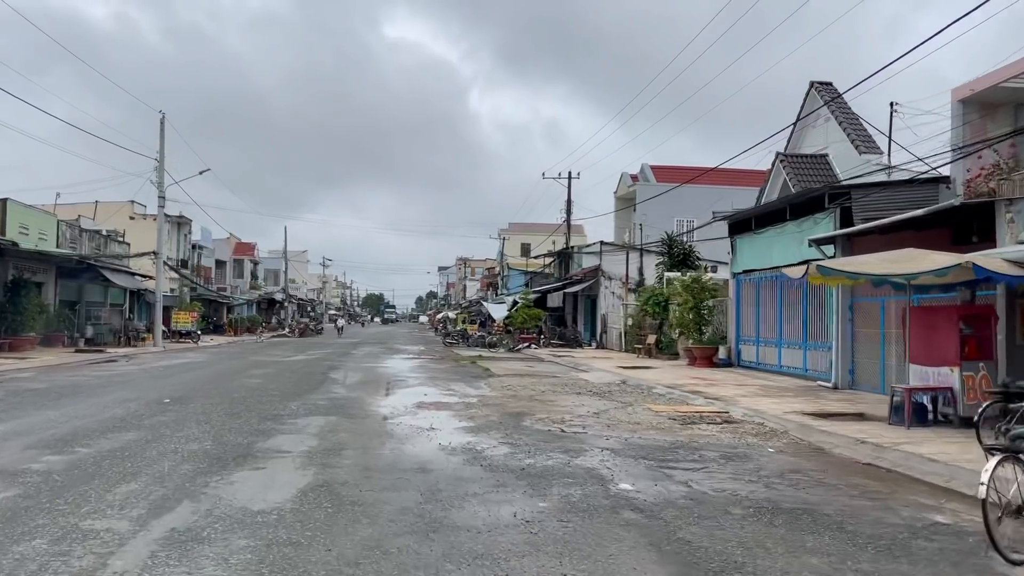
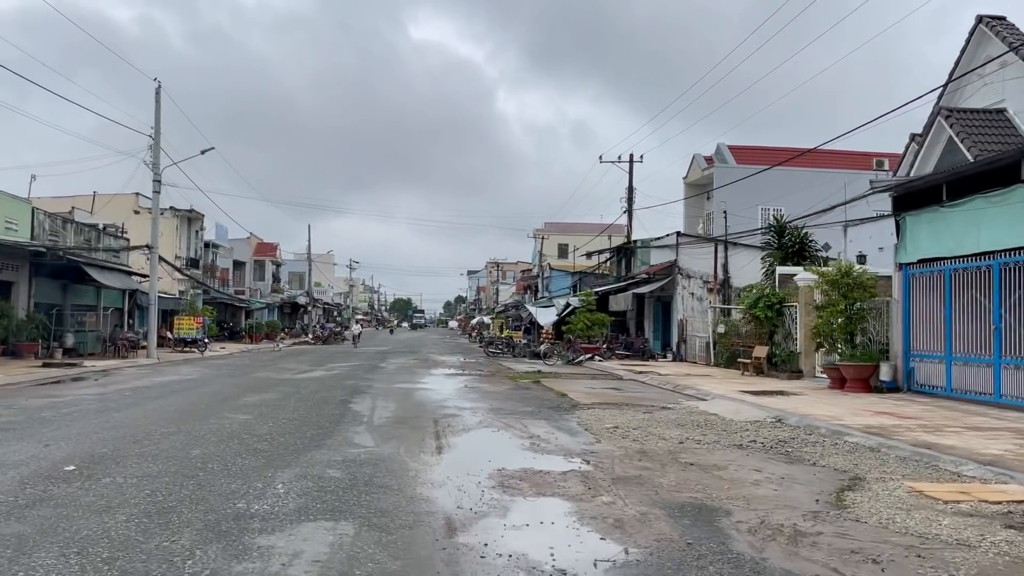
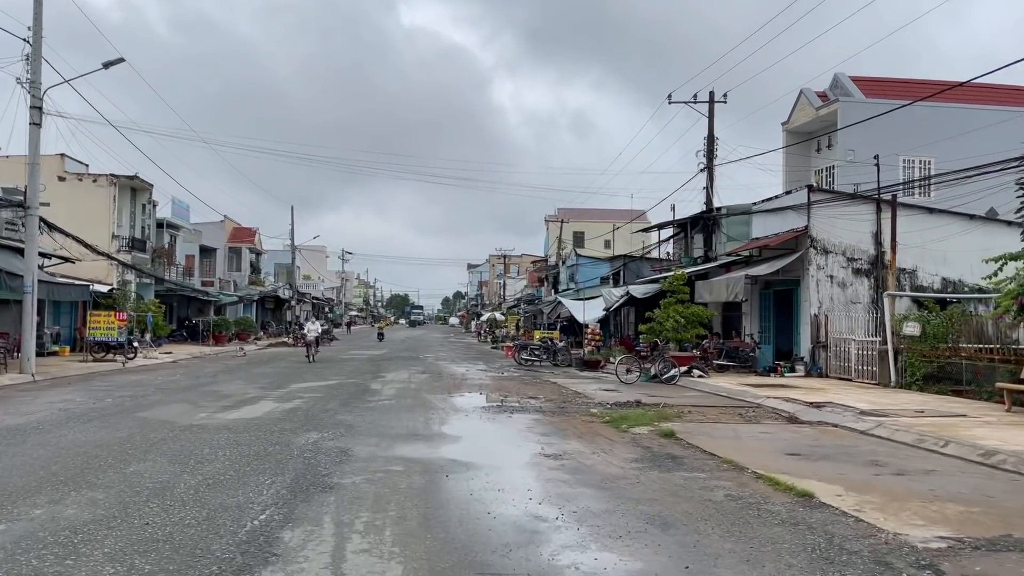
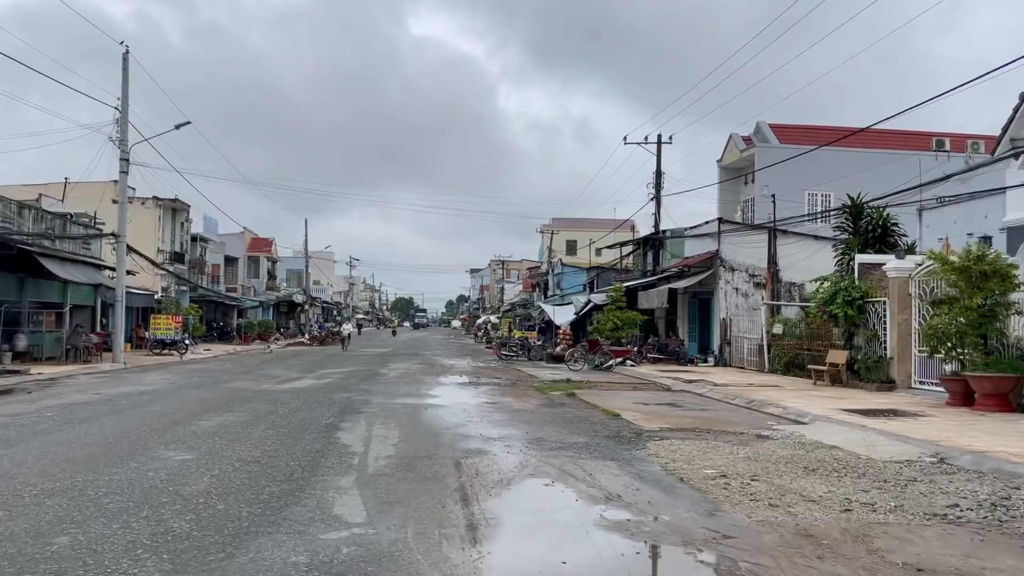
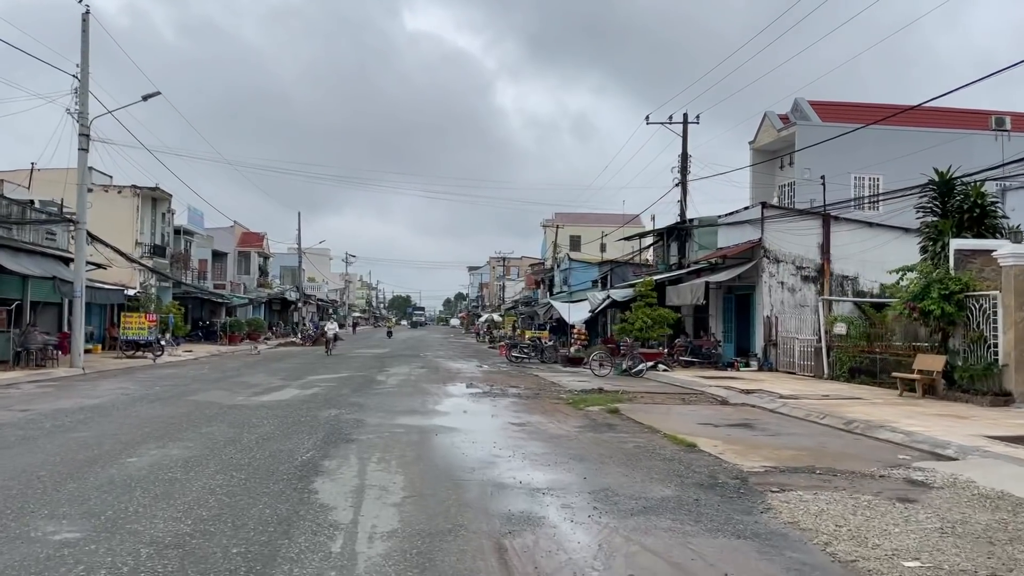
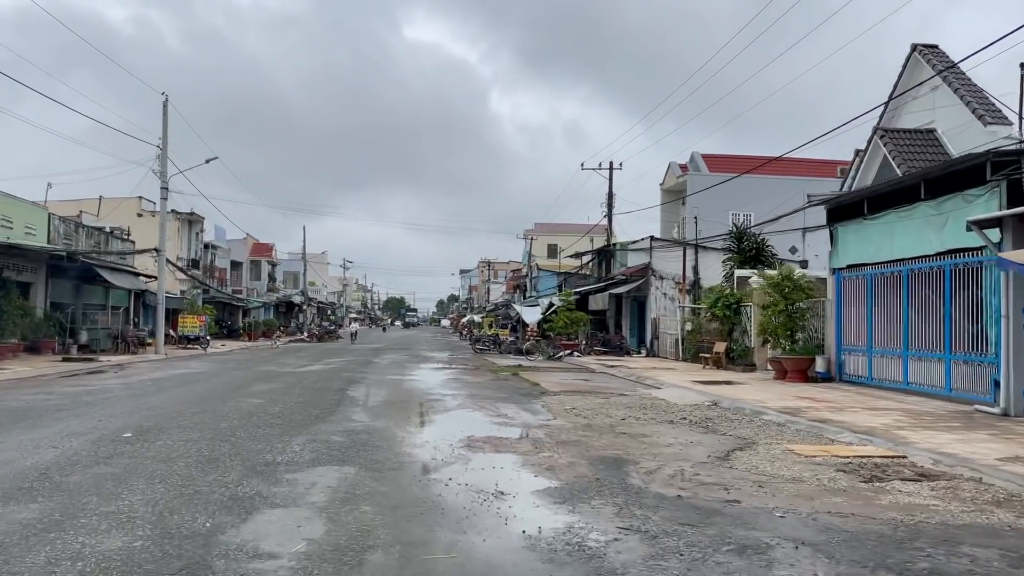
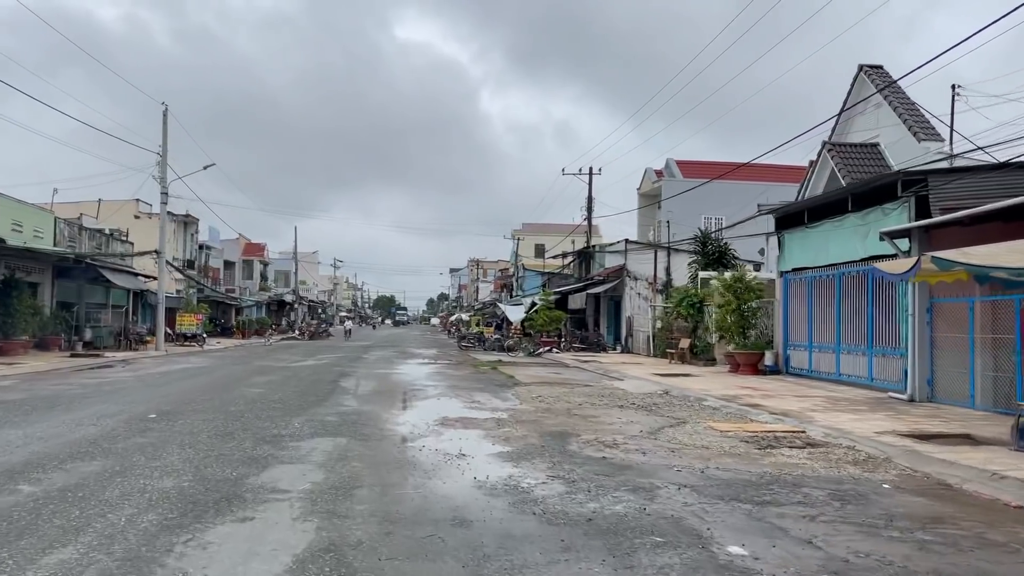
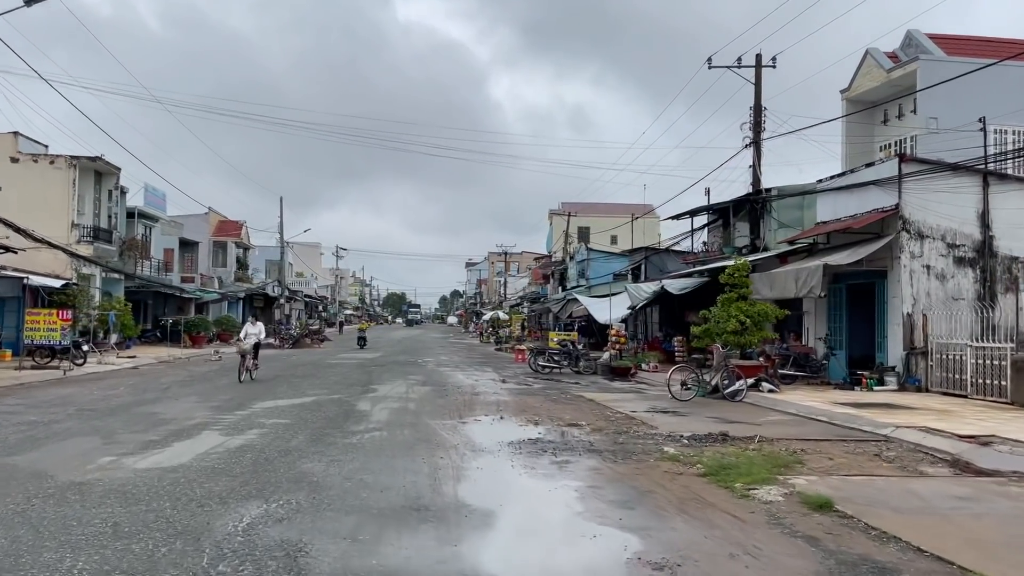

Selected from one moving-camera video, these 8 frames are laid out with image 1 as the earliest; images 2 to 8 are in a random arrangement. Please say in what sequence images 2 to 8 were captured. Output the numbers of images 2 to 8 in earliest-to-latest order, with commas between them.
7, 6, 2, 4, 5, 3, 8
